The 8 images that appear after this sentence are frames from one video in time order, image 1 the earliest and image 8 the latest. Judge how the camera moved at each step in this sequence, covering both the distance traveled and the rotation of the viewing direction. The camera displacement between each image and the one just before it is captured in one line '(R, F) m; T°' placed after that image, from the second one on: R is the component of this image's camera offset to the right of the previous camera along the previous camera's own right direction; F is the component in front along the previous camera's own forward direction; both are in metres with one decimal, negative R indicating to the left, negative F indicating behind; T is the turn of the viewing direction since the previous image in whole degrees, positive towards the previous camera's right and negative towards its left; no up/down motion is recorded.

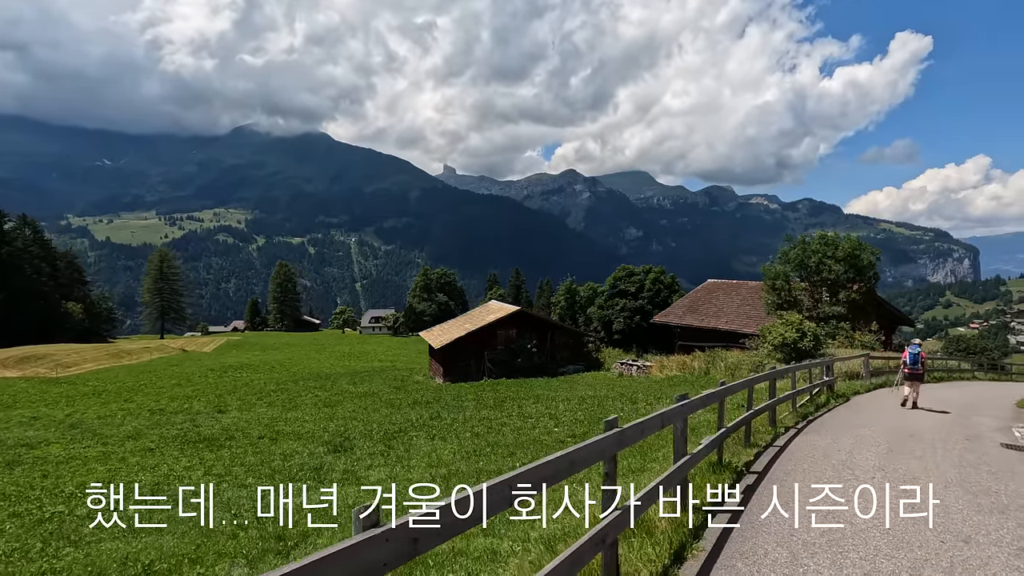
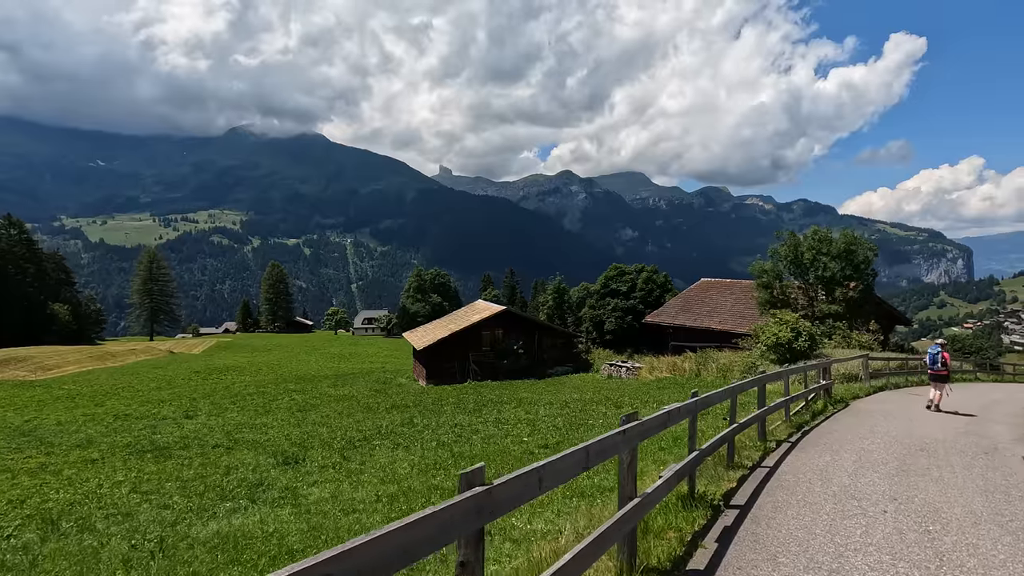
(+0.8, +1.4) m; 0°
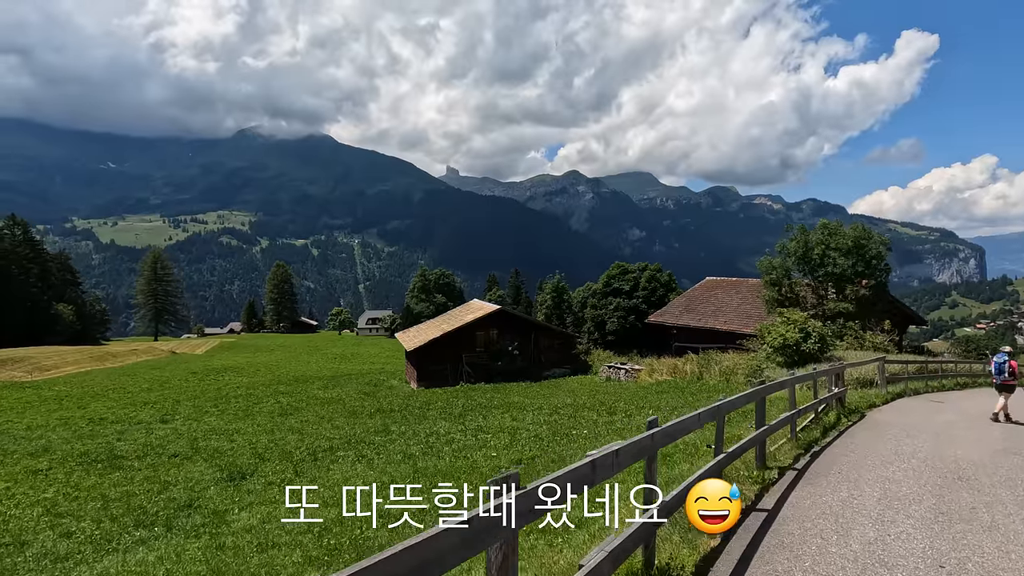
(+0.9, +1.6) m; -1°
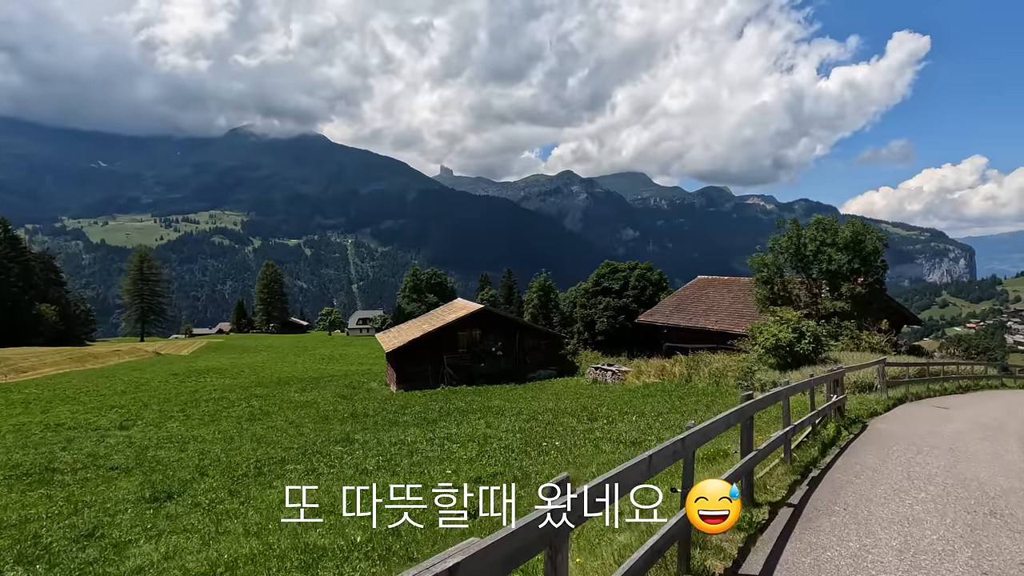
(+0.7, +1.4) m; +1°
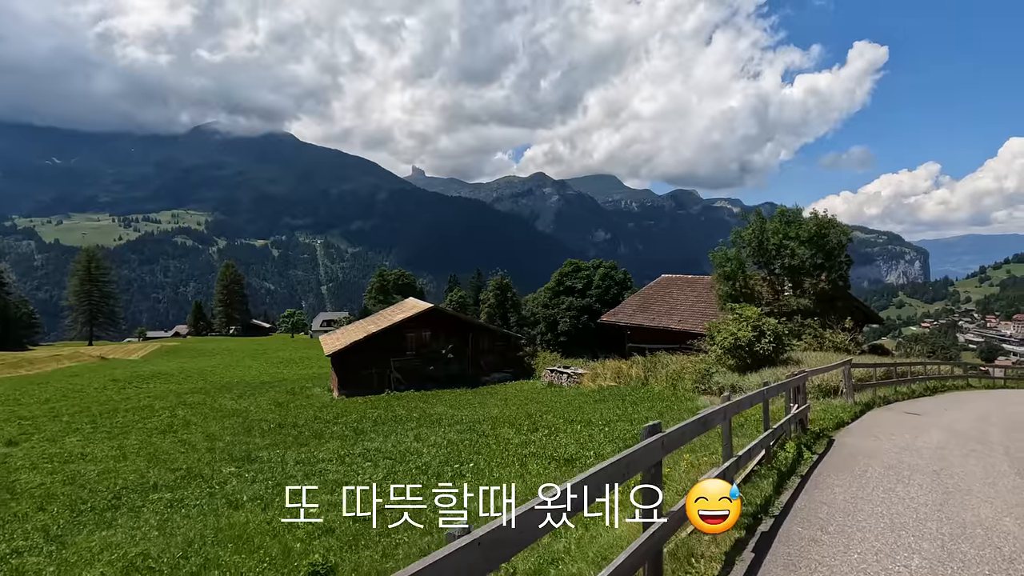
(+1.4, +2.1) m; +3°
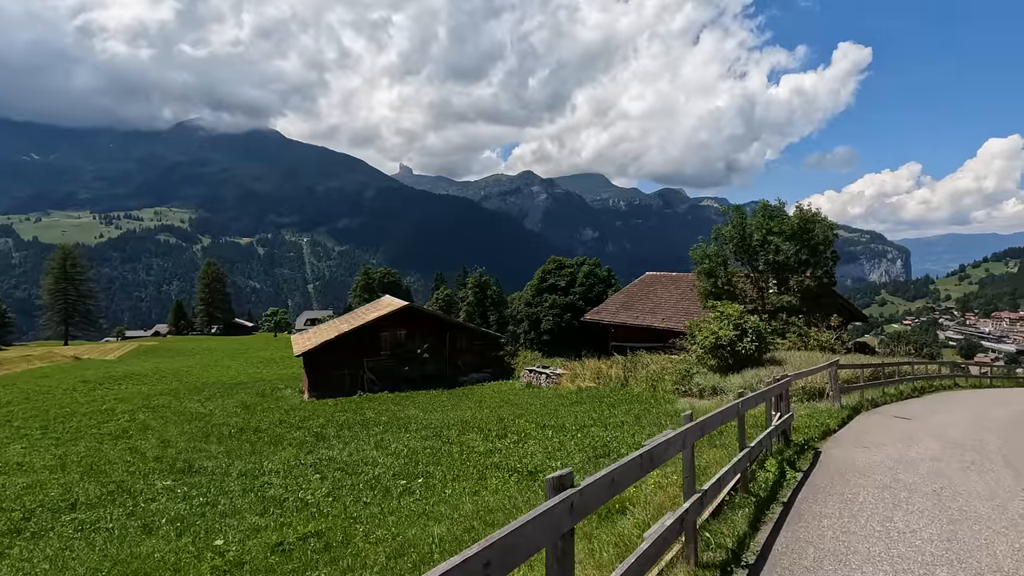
(+0.6, +1.1) m; +1°
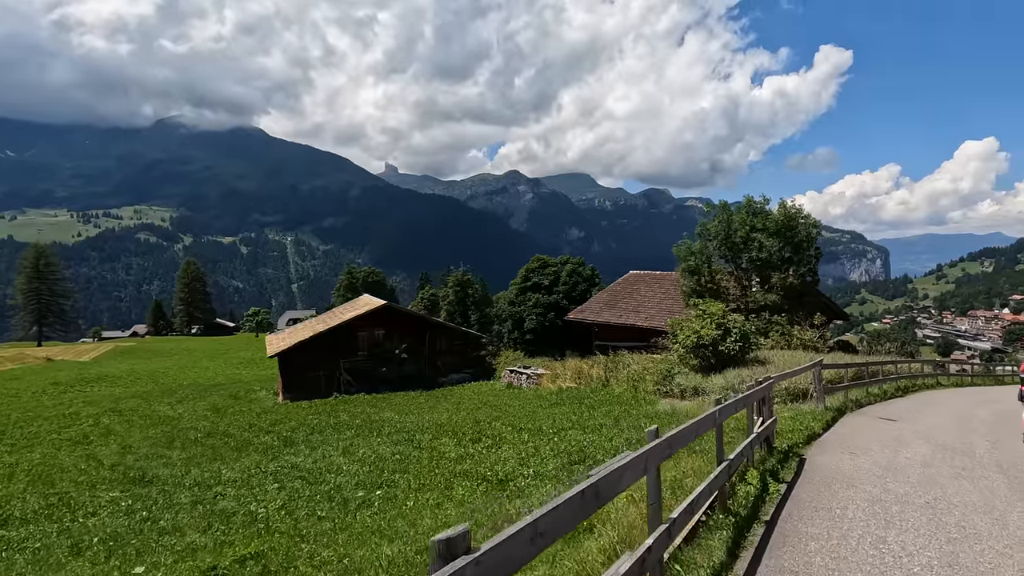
(+0.3, +0.7) m; +1°
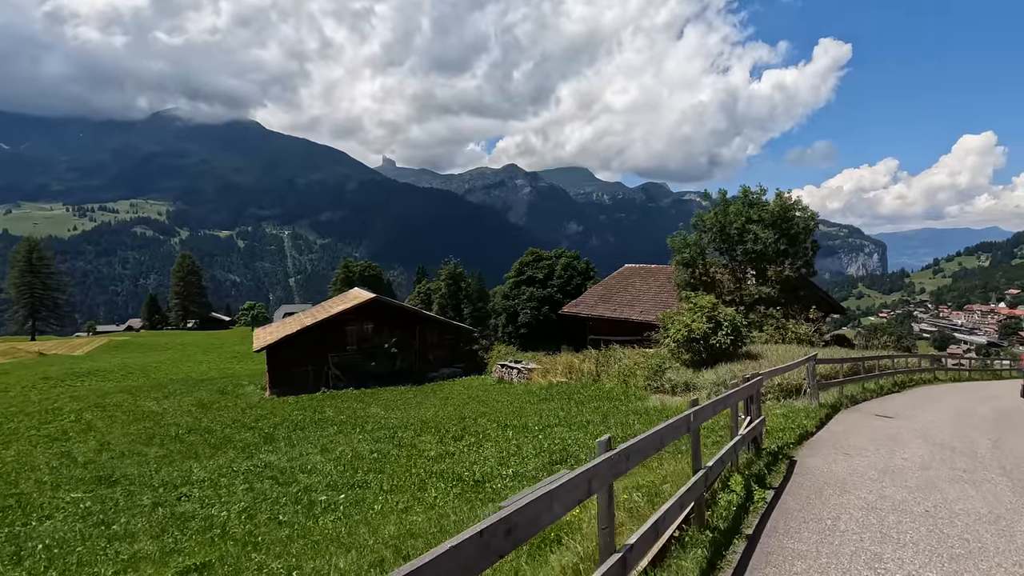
(+0.4, +0.6) m; 0°
